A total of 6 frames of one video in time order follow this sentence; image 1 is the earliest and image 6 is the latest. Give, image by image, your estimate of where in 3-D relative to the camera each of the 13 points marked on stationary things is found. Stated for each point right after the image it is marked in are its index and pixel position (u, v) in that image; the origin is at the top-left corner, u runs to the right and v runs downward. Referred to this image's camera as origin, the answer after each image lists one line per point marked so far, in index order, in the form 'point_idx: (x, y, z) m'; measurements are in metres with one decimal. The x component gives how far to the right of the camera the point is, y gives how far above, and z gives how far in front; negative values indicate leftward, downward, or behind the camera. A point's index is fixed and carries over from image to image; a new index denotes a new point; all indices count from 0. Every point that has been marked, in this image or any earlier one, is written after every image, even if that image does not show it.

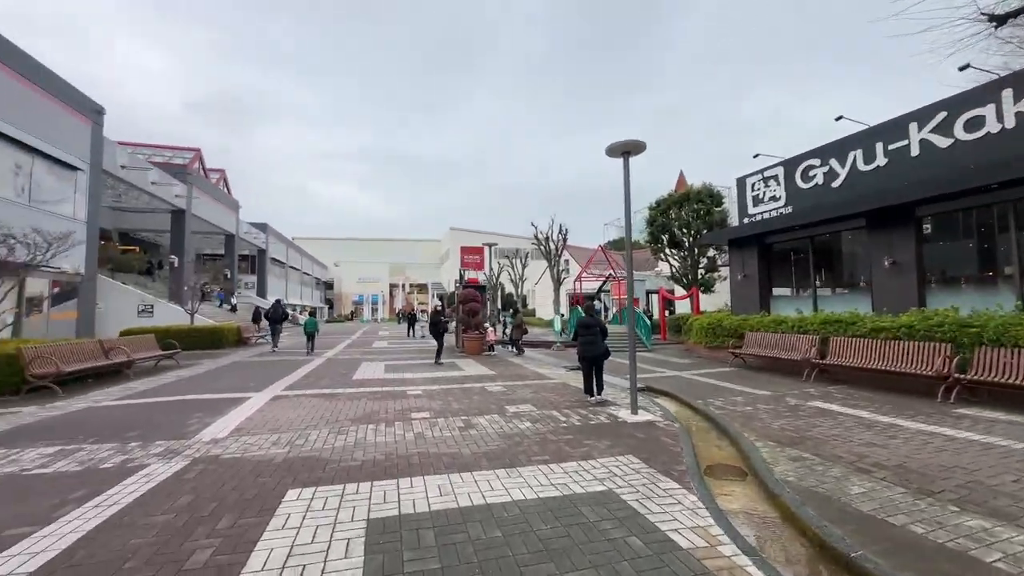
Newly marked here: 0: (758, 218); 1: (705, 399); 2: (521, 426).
0: (+9.0, +2.6, +14.2) m
1: (+3.9, -2.2, +7.8) m
2: (+0.1, -2.1, +5.8) m
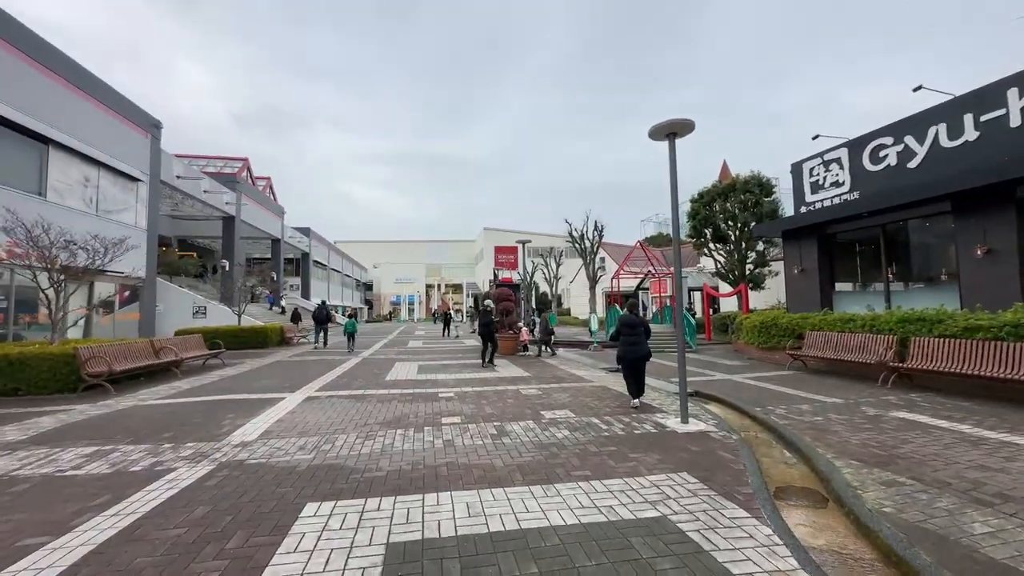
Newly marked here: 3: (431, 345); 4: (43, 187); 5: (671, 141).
0: (+10.1, +2.7, +12.9) m
1: (+4.5, -2.1, +7.0) m
2: (+0.6, -2.0, +5.3) m
3: (-4.0, -2.8, +19.1) m
4: (-19.2, +4.2, +15.9) m
5: (+2.5, +2.3, +6.2) m
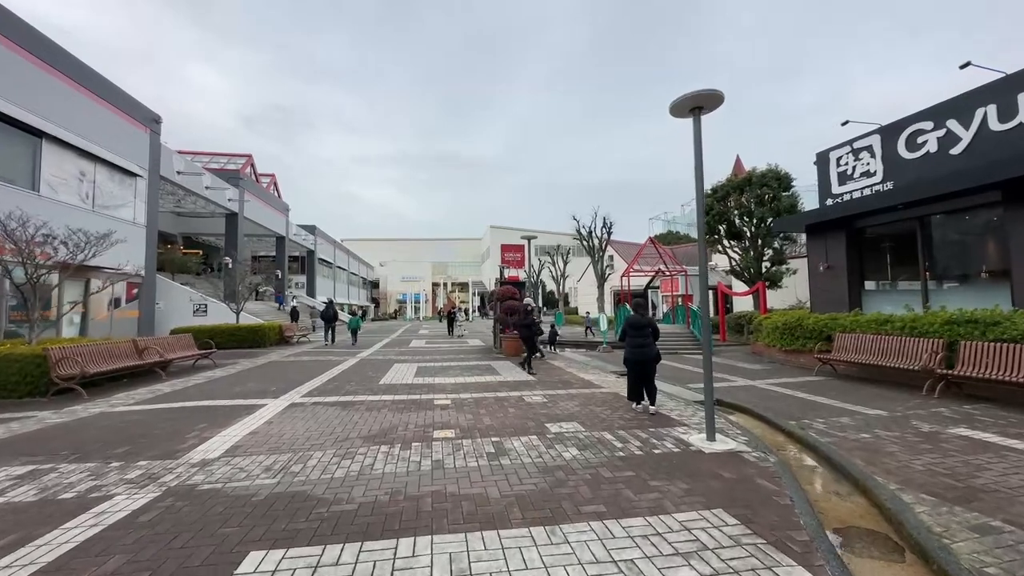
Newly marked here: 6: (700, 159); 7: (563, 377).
0: (+10.2, +2.8, +11.9) m
1: (+4.6, -2.1, +6.2) m
2: (+0.6, -2.0, +4.6) m
3: (-3.8, -2.7, +18.5) m
4: (-19.0, +4.3, +15.5) m
5: (+2.5, +2.3, +5.4) m
6: (+2.5, +1.7, +5.2) m
7: (+1.3, -2.2, +9.7) m
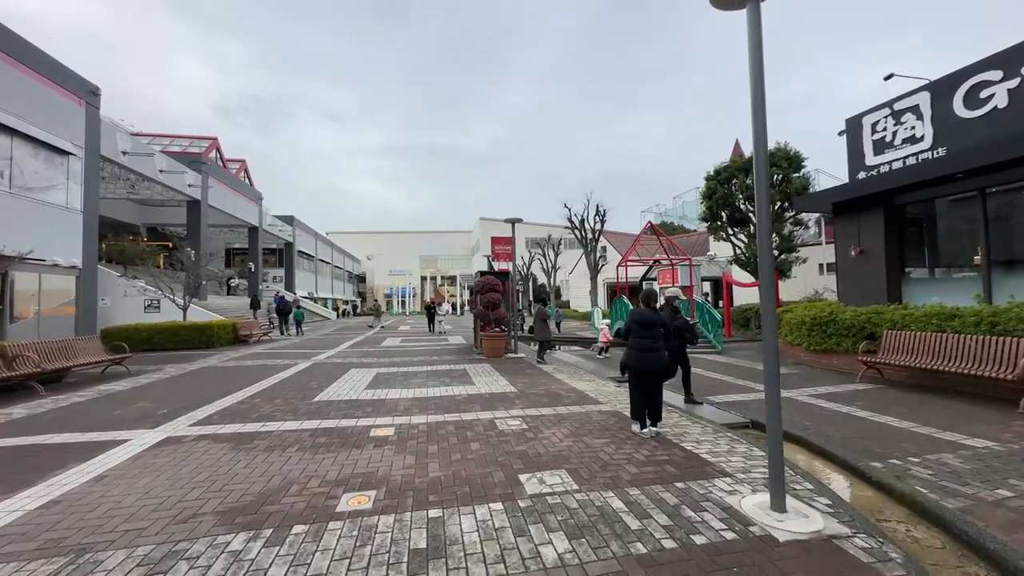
0: (+9.7, +3.1, +10.1) m
1: (+4.1, -1.9, +4.3) m
2: (+0.2, -1.8, +2.7) m
3: (-4.4, -2.4, +16.5) m
4: (-19.6, +4.5, +13.1) m
5: (+2.1, +2.5, +3.4) m
6: (+2.1, +1.9, +3.3) m
7: (+0.8, -2.0, +7.8) m
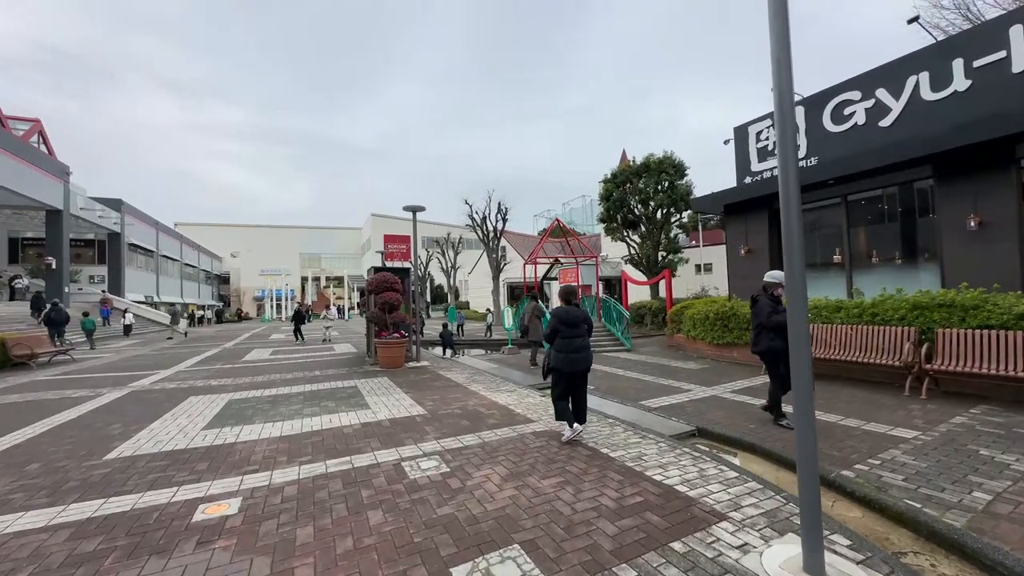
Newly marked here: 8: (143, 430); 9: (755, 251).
0: (+7.2, +3.2, +11.0) m
1: (+3.4, -1.8, +3.9) m
2: (+0.1, -1.7, +1.3) m
3: (-8.0, -2.4, +13.4) m
4: (-21.9, +4.4, +6.2) m
5: (+1.7, +2.6, +2.6) m
6: (+1.7, +2.0, +2.4) m
7: (-0.7, -1.9, +6.4) m
8: (-5.3, -2.0, +5.6) m
9: (+7.1, +1.1, +11.4) m
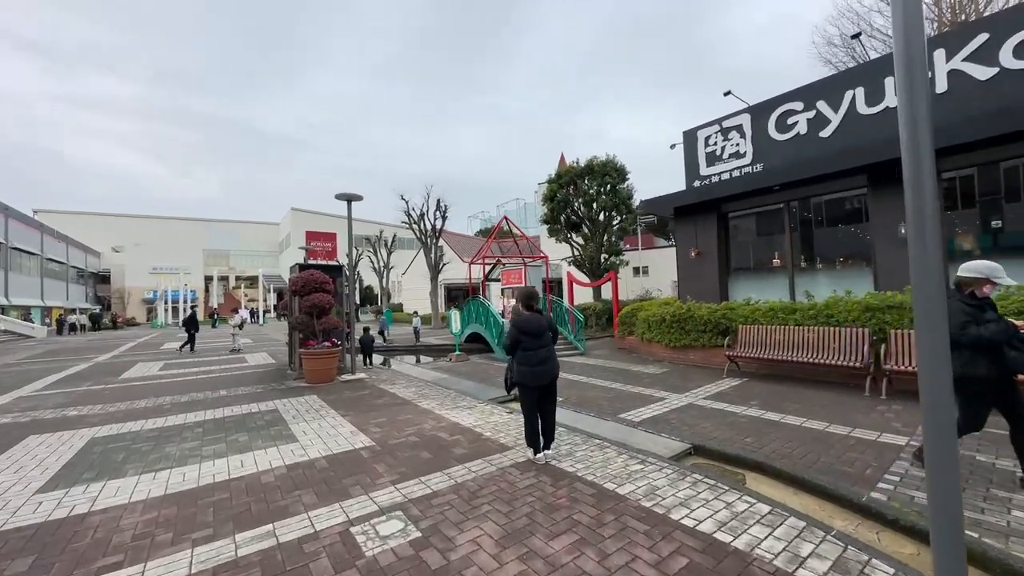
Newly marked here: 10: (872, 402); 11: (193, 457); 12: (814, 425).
0: (+5.9, +3.1, +11.2) m
1: (+3.3, -1.8, +3.6) m
2: (+0.5, -1.7, +0.4) m
3: (-9.6, -2.4, +11.0) m
4: (-21.9, +4.5, +1.5) m
5: (+1.9, +2.6, +2.0) m
6: (+1.9, +2.0, +1.8) m
7: (-1.2, -1.9, +5.3) m
8: (-5.5, -2.0, +3.7) m
9: (+5.7, +1.0, +11.6) m
10: (+5.6, -1.8, +6.0) m
11: (-3.8, -2.0, +4.6) m
12: (+4.0, -1.8, +5.2) m
